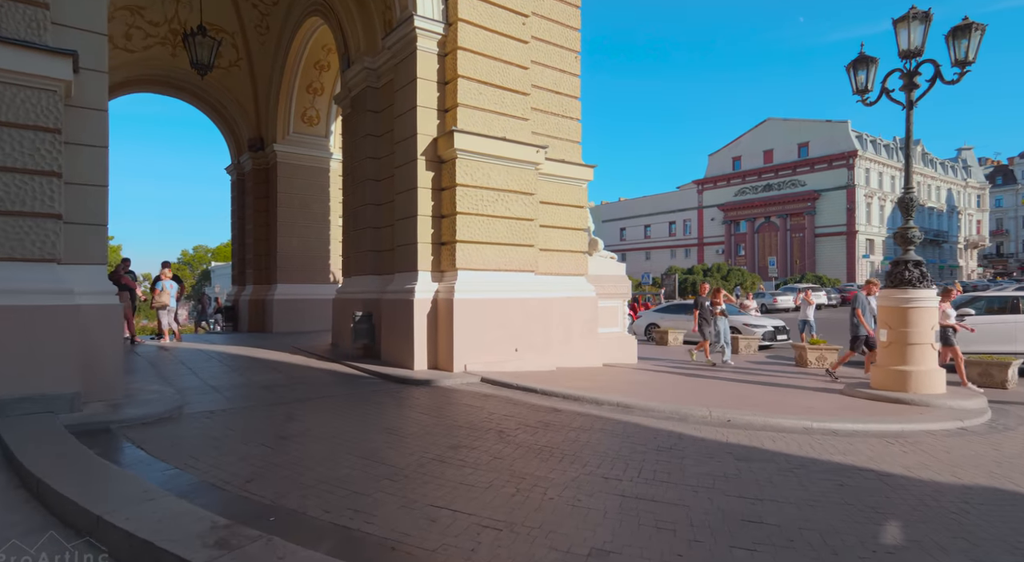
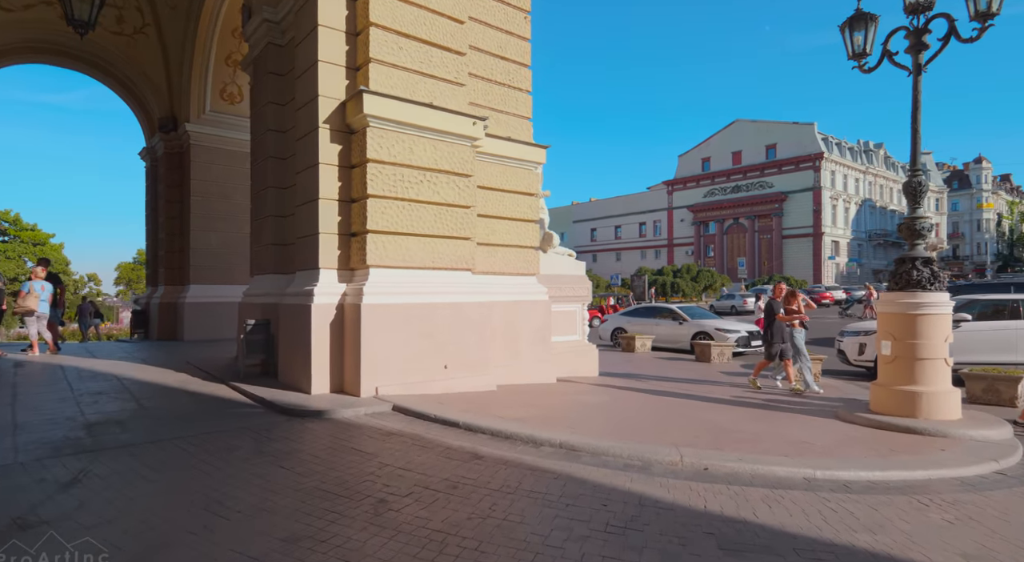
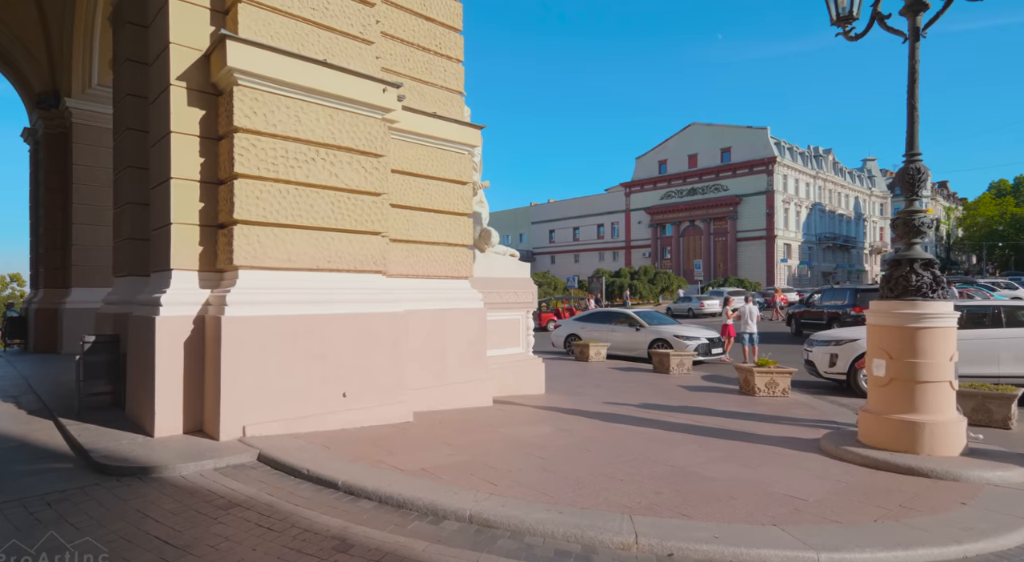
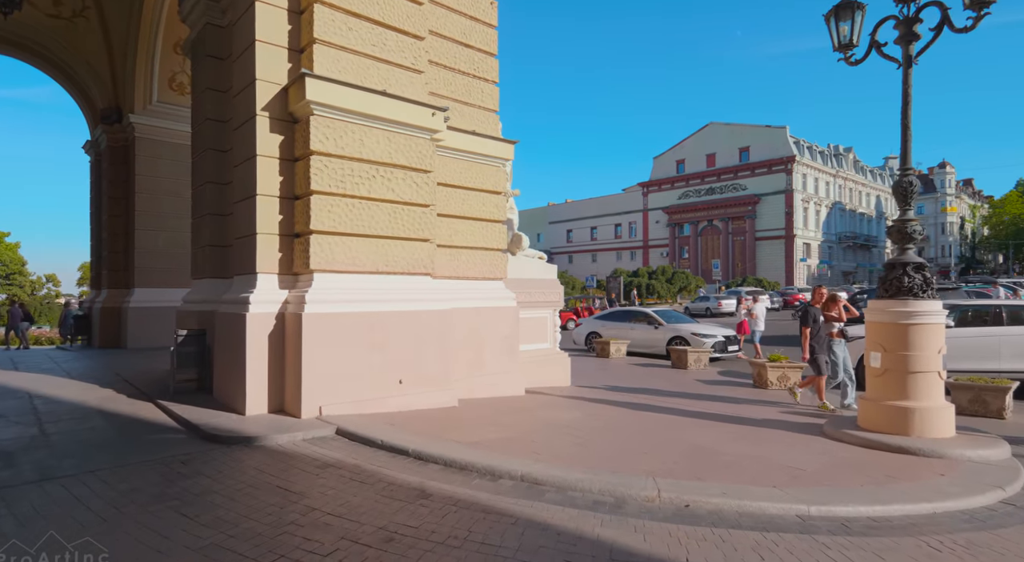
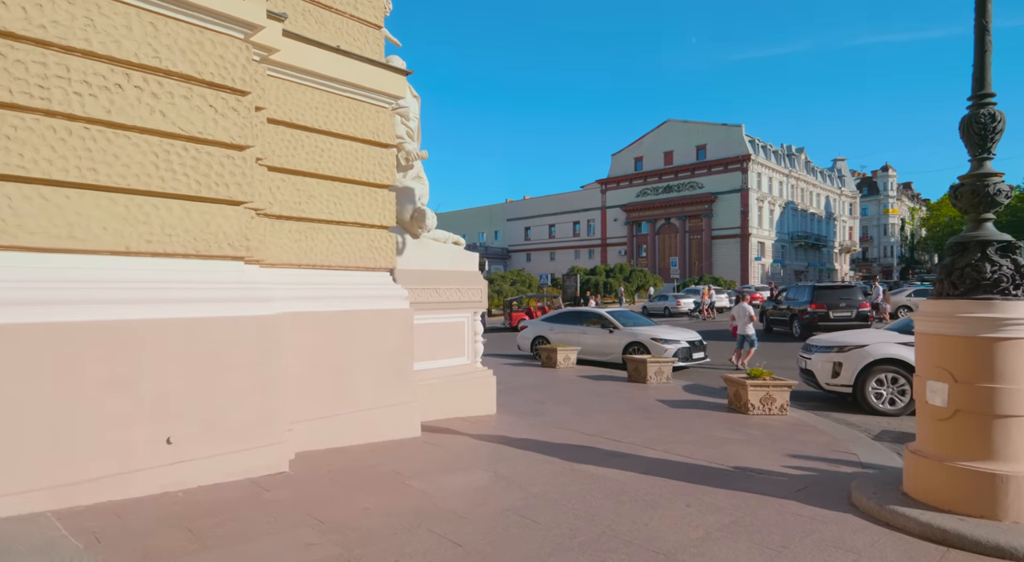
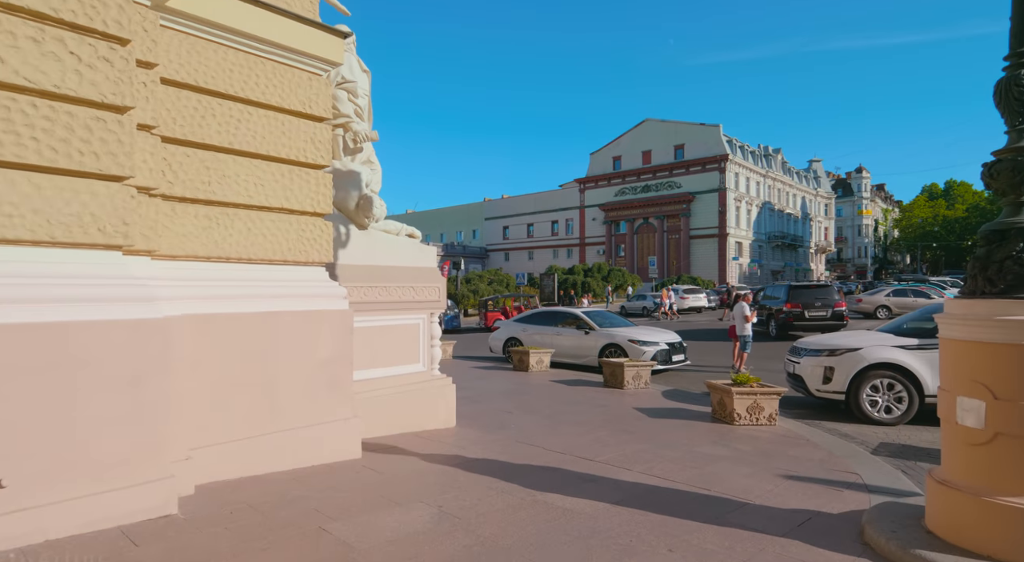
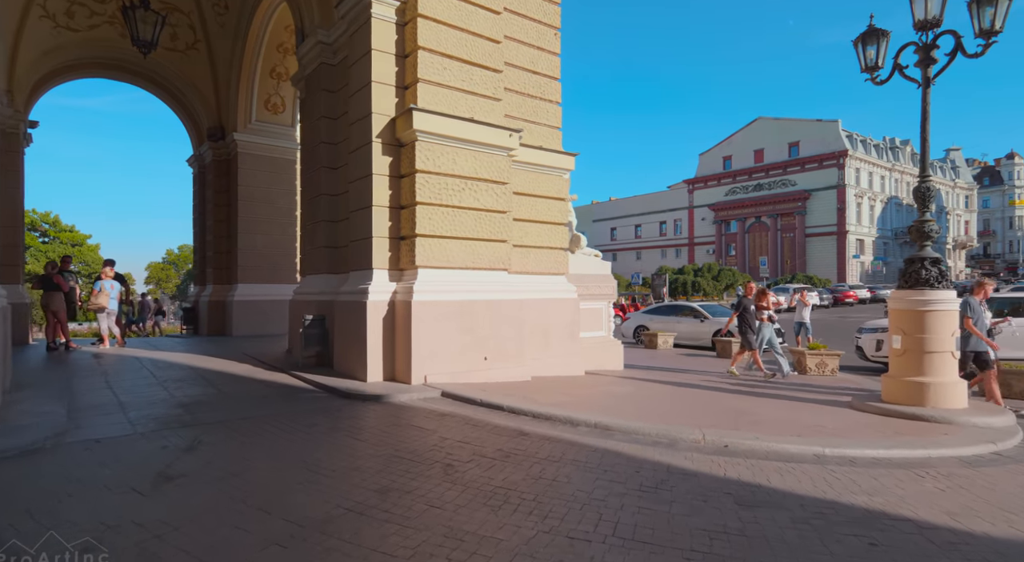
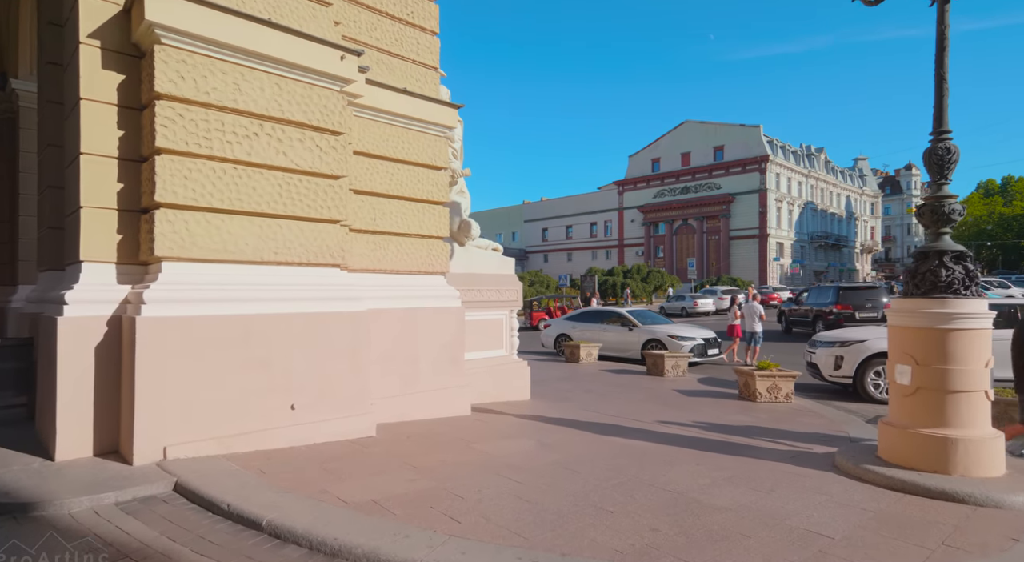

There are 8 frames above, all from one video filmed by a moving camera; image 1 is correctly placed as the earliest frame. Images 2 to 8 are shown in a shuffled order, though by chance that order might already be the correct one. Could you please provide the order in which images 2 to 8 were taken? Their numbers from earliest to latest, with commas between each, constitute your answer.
7, 2, 4, 3, 8, 5, 6
